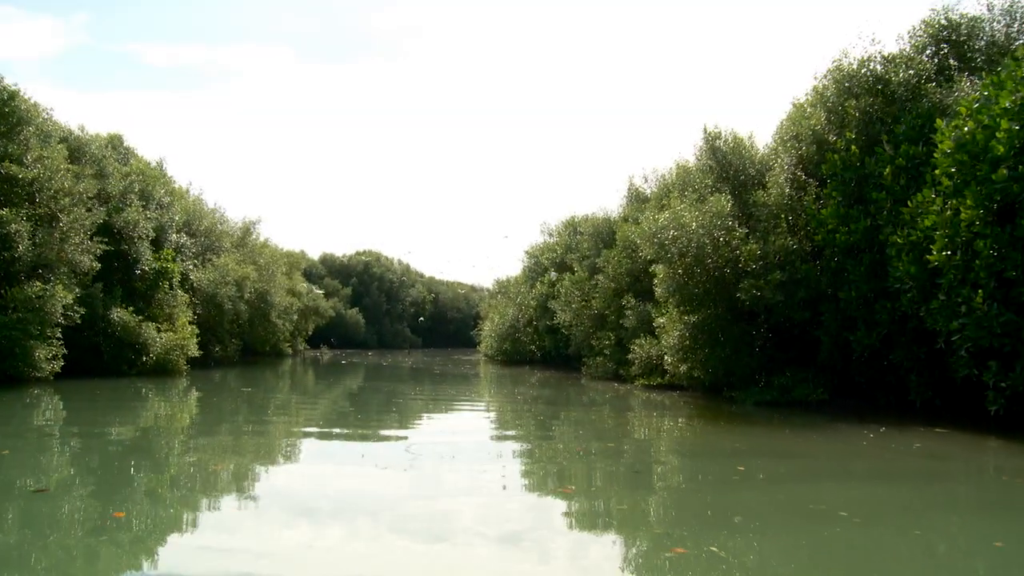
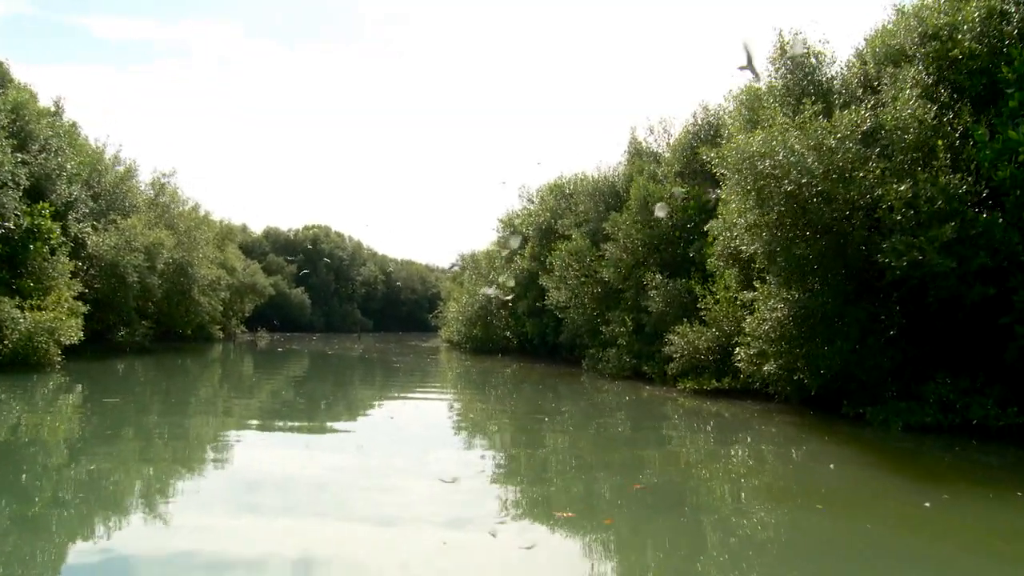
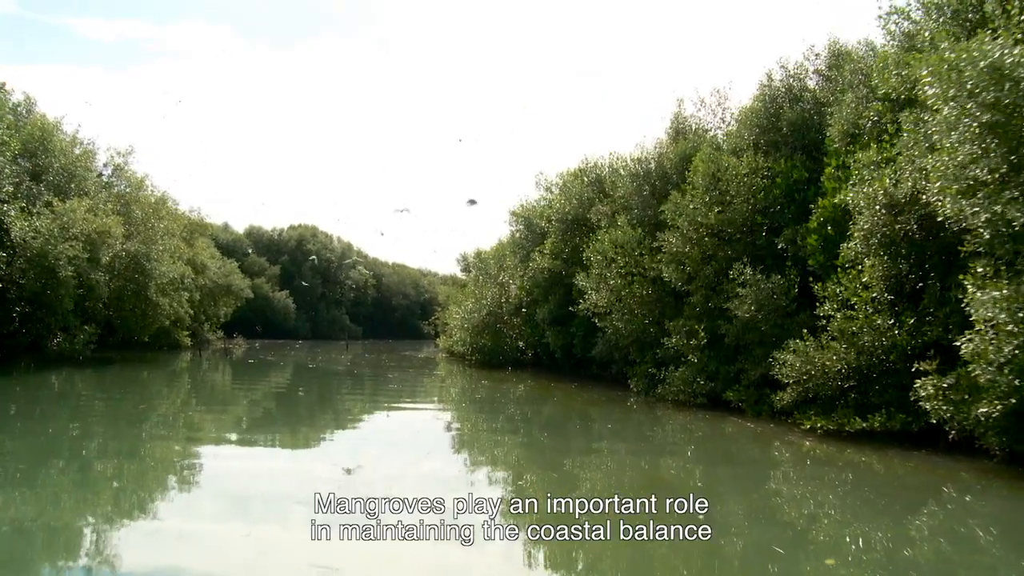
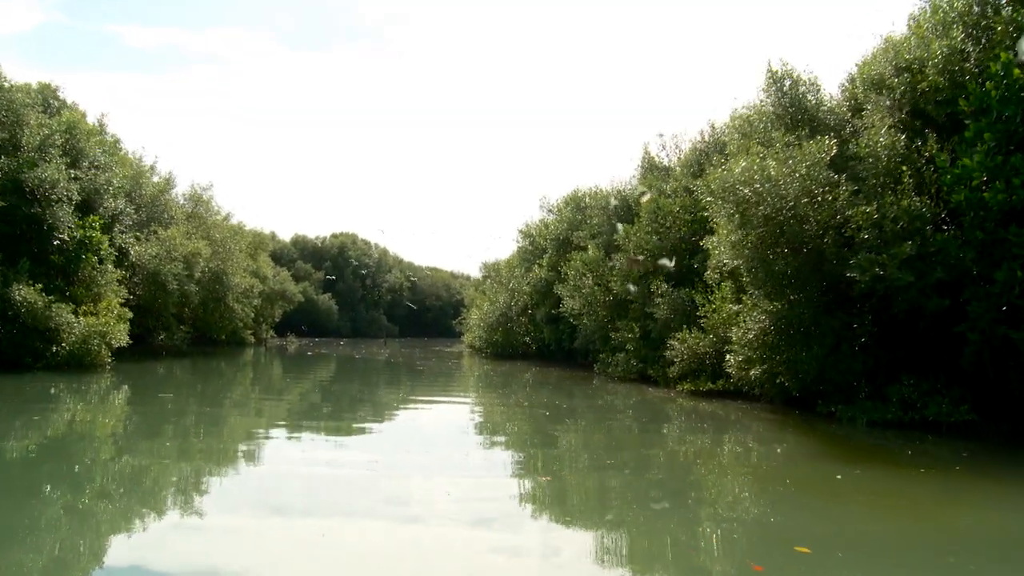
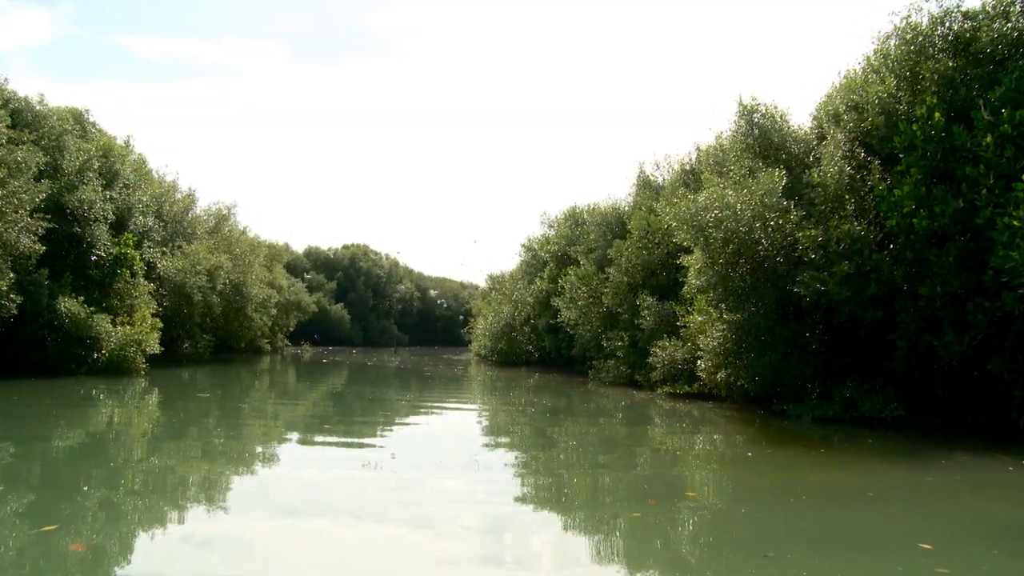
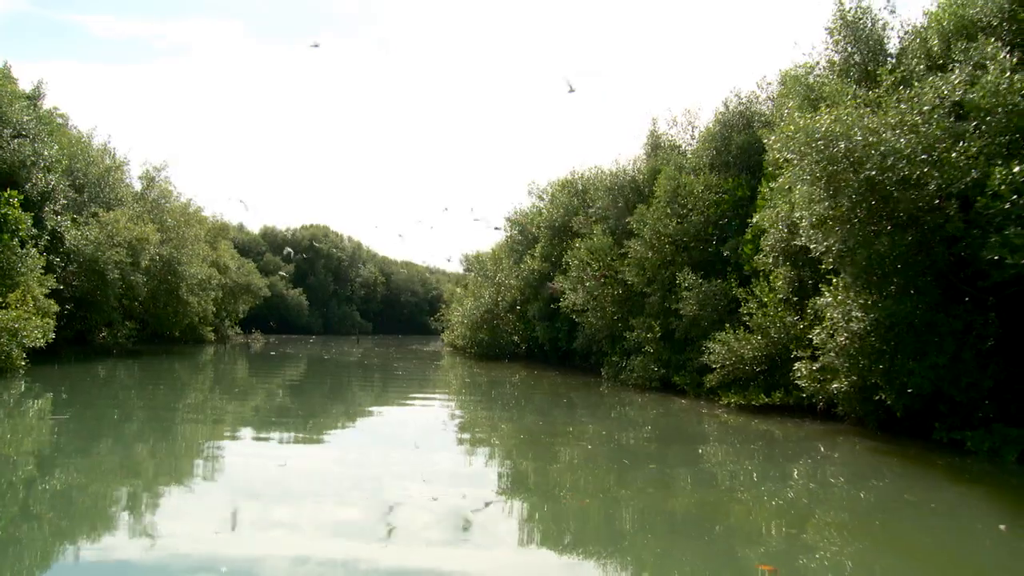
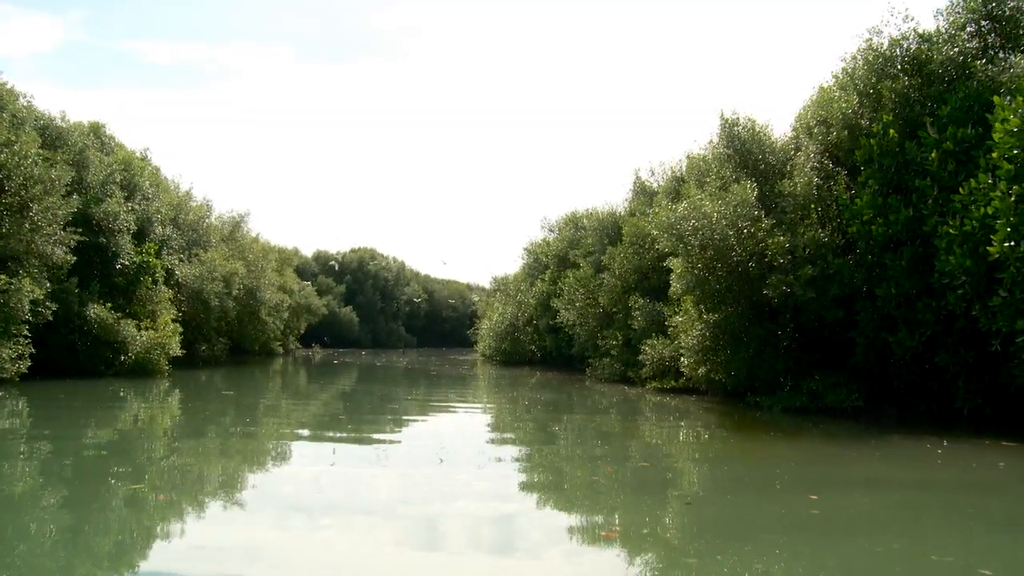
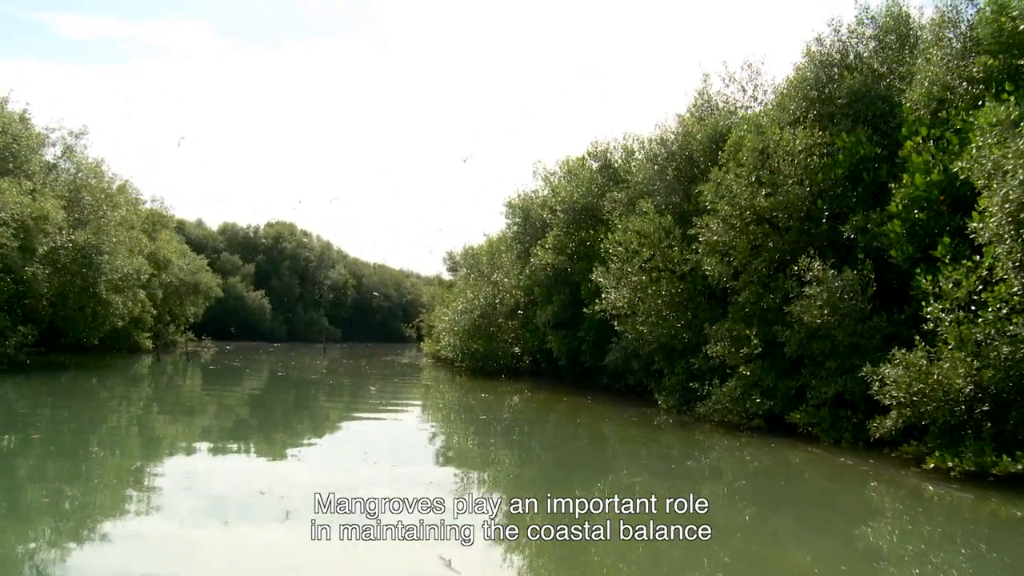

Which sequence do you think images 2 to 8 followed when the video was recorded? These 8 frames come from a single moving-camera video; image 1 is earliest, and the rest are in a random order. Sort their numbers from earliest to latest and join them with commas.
7, 5, 4, 2, 6, 3, 8
